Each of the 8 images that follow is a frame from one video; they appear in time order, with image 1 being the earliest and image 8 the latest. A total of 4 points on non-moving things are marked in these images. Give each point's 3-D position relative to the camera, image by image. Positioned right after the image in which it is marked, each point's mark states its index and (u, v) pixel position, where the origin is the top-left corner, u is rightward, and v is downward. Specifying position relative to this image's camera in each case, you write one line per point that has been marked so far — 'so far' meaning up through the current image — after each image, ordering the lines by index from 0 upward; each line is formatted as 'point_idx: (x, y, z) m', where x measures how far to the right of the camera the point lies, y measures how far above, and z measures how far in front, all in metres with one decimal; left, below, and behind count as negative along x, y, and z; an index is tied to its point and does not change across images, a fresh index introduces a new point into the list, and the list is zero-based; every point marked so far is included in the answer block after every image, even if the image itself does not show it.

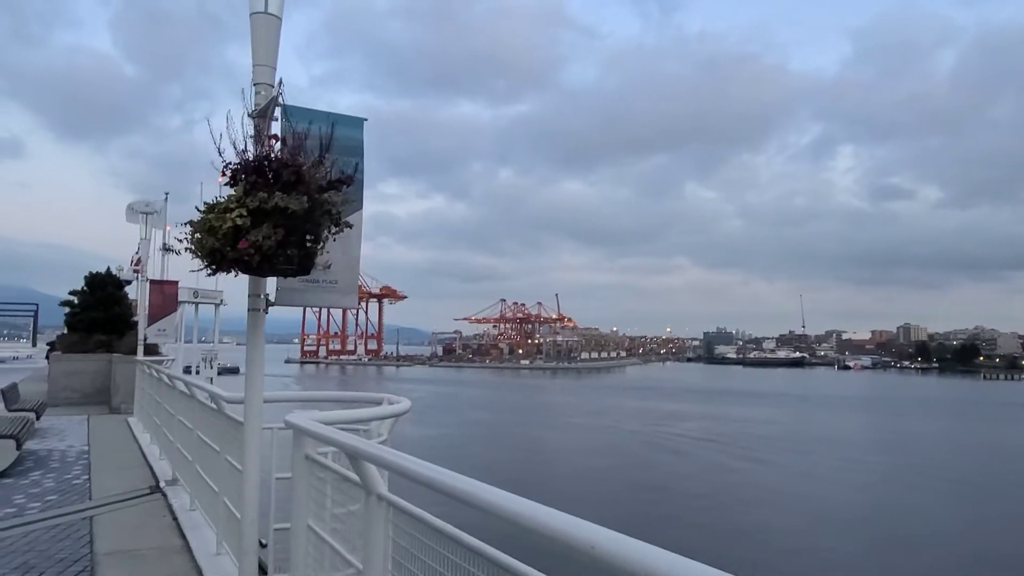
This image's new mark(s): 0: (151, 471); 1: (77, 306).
0: (-3.5, -1.8, +7.6) m
1: (-9.6, -0.4, +17.4) m
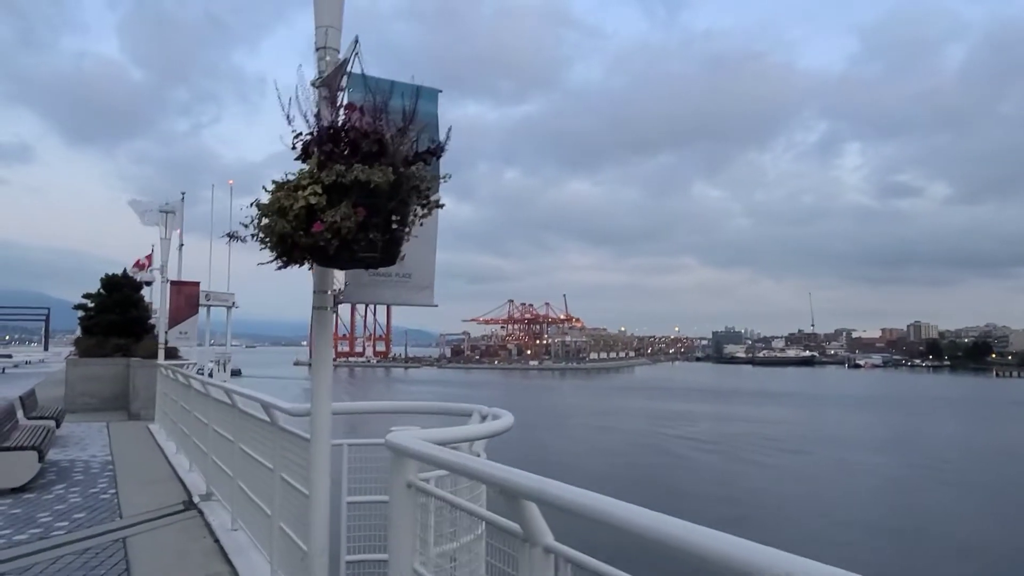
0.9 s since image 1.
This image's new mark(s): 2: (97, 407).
0: (-3.0, -1.8, +7.1) m
1: (-9.0, -0.5, +17.0) m
2: (-7.8, -2.2, +14.9) m
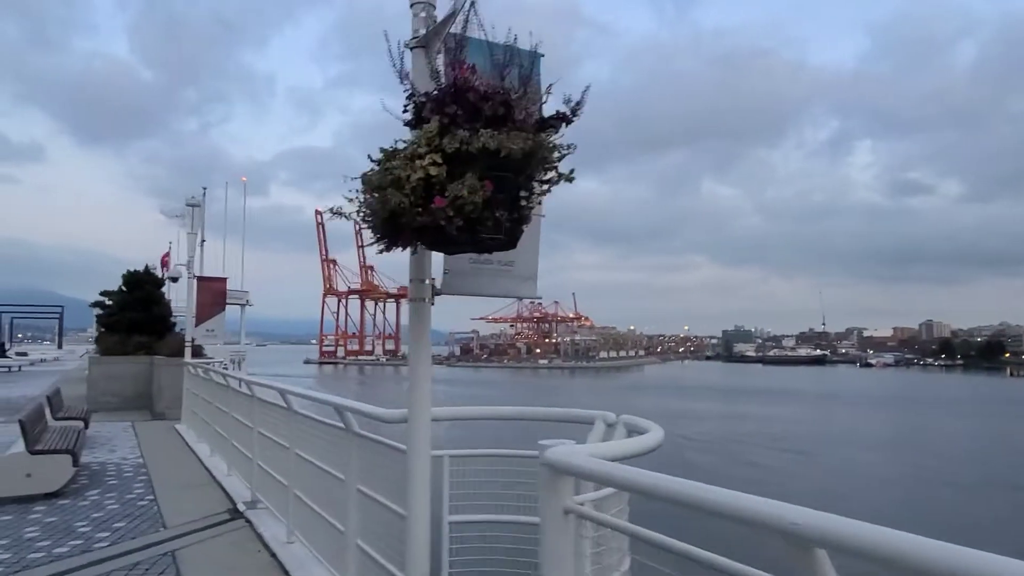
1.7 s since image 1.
0: (-2.4, -1.7, +6.7) m
1: (-8.4, -0.4, +16.6) m
2: (-7.2, -2.2, +14.5) m
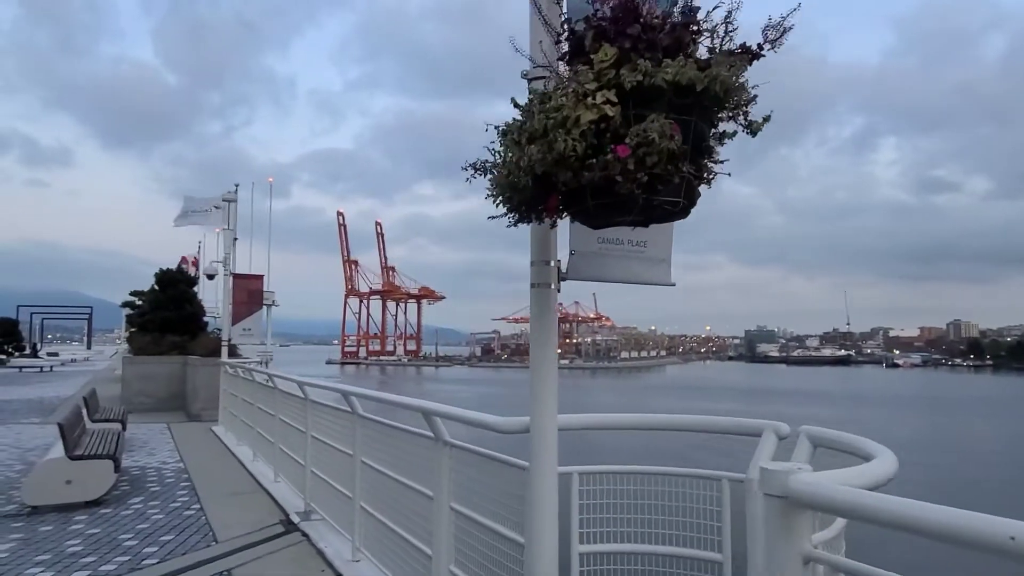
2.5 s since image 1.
0: (-1.9, -1.7, +6.3) m
1: (-7.6, -0.4, +16.4) m
2: (-6.5, -2.2, +14.2) m
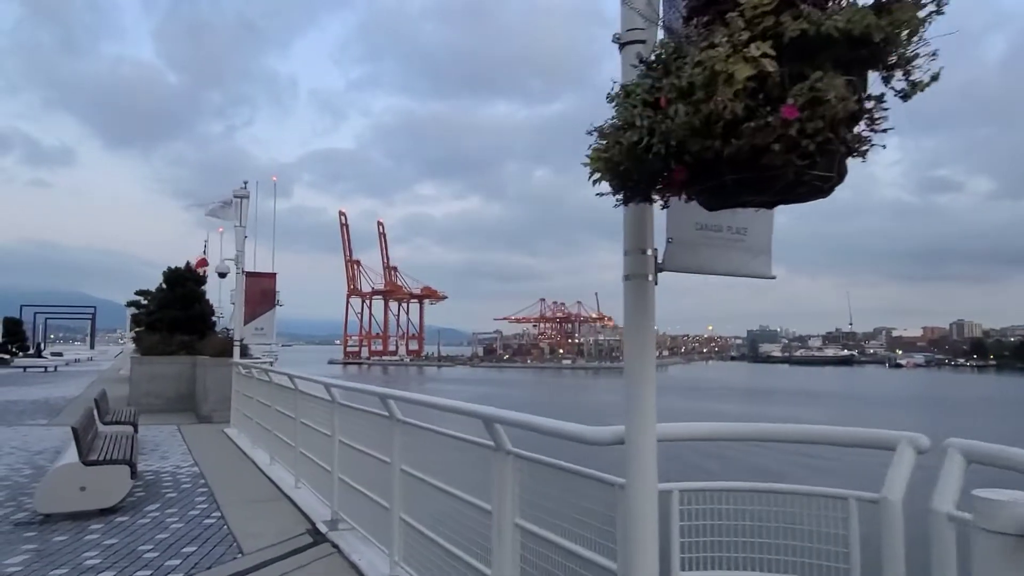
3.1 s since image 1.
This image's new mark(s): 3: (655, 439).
0: (-1.6, -1.6, +6.0) m
1: (-7.3, -0.3, +16.1) m
2: (-6.2, -2.1, +14.0) m
3: (+0.4, -0.4, +2.1) m
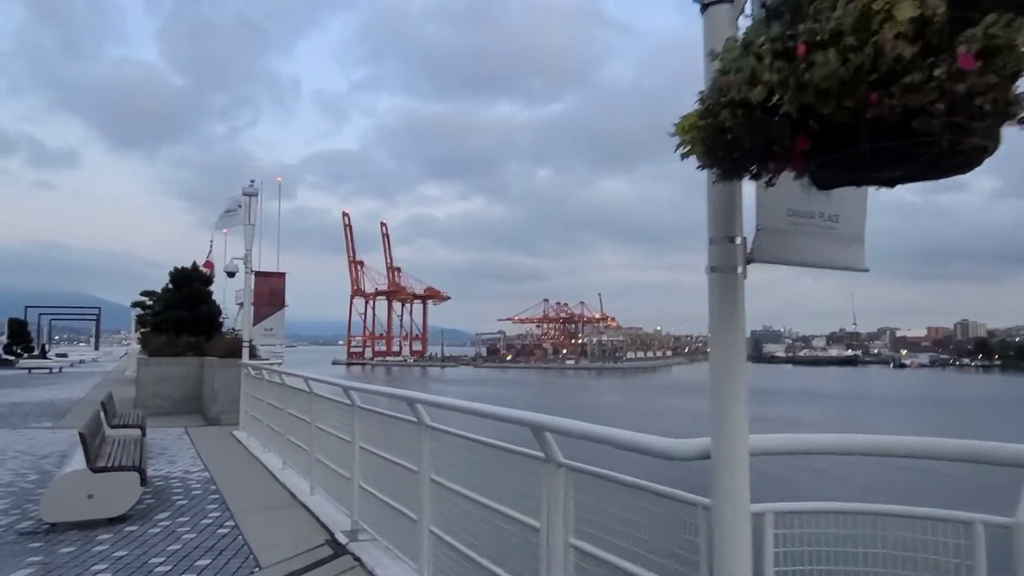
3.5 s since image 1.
0: (-1.5, -1.6, +5.7) m
1: (-7.0, -0.3, +15.9) m
2: (-6.0, -2.1, +13.7) m
3: (+0.6, -0.4, +1.9) m
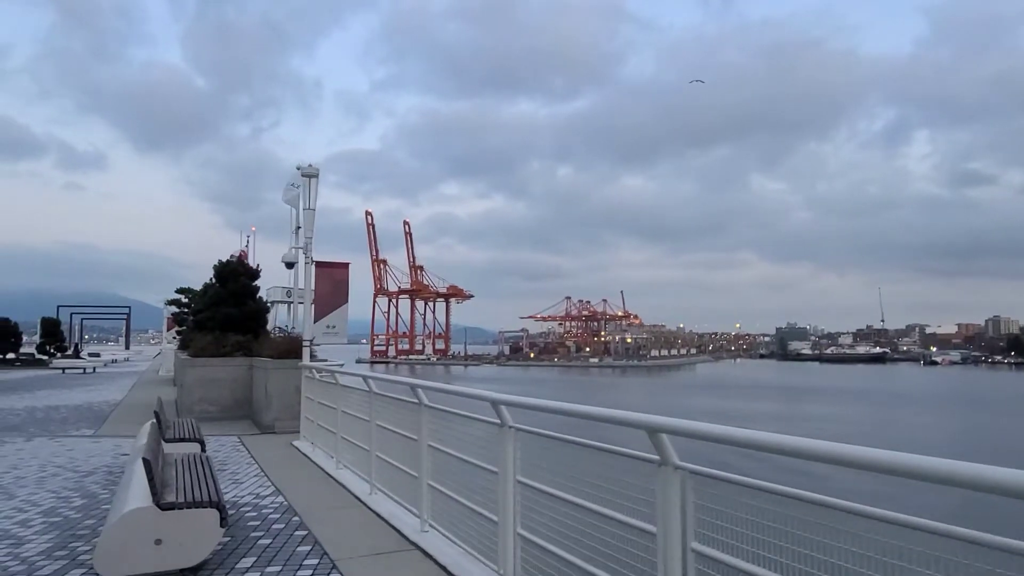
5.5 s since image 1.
0: (-0.4, -1.5, +4.5) m
1: (-5.7, -0.3, +14.8) m
2: (-4.7, -2.0, +12.6) m
3: (+1.4, -0.3, +0.5) m
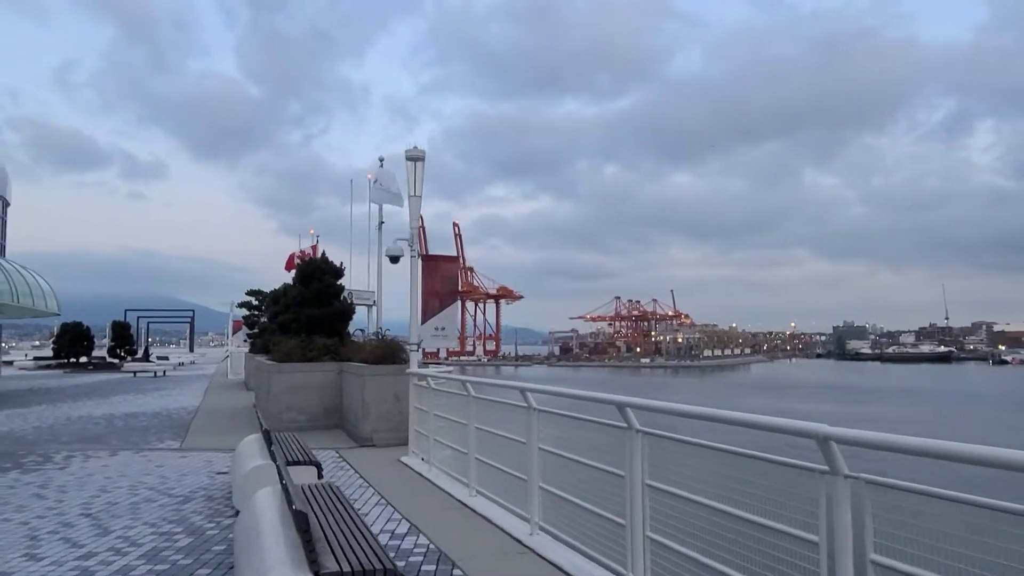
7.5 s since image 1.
0: (+0.7, -1.5, +3.3) m
1: (-3.9, -0.3, +13.9) m
2: (-3.0, -2.0, +11.6) m
3: (+2.3, -0.2, -0.8) m
